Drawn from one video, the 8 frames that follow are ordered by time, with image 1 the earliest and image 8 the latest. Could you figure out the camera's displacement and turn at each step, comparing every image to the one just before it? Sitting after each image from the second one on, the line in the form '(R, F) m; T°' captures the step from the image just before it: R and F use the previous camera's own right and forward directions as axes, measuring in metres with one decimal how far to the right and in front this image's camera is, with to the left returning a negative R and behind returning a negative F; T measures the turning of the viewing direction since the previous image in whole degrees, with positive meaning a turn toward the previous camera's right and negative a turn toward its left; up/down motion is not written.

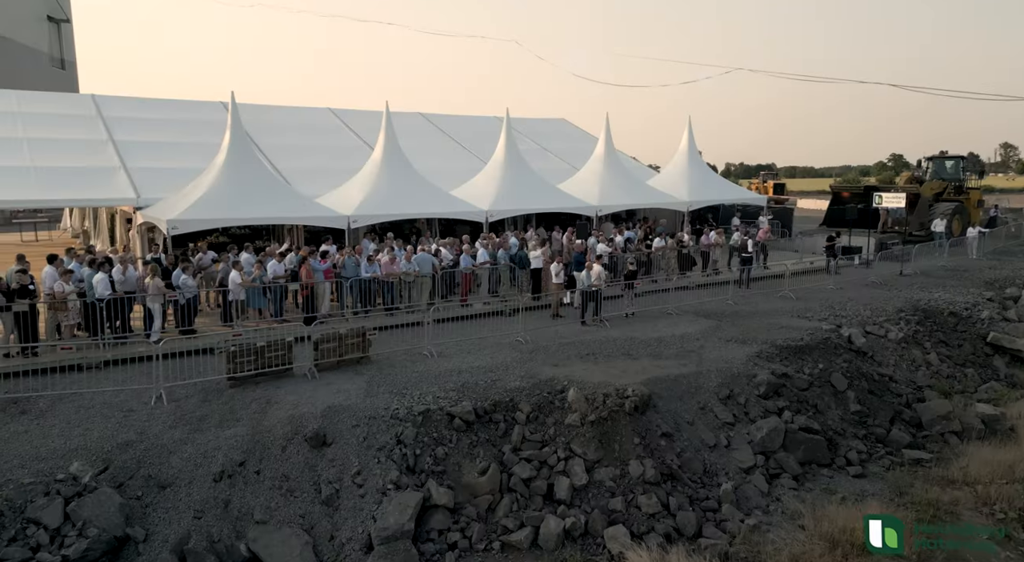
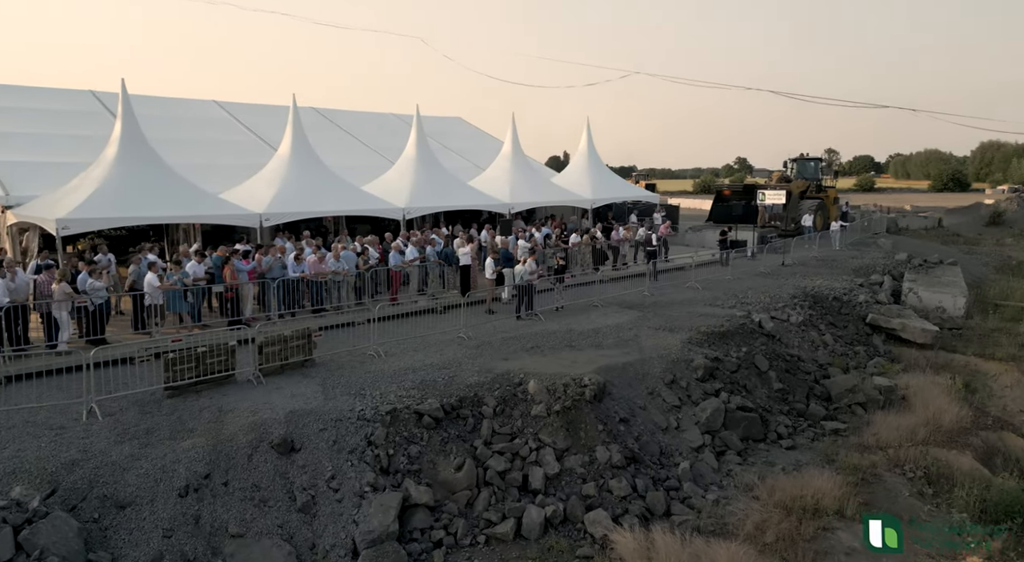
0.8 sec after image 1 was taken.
(-1.0, +0.1) m; +10°
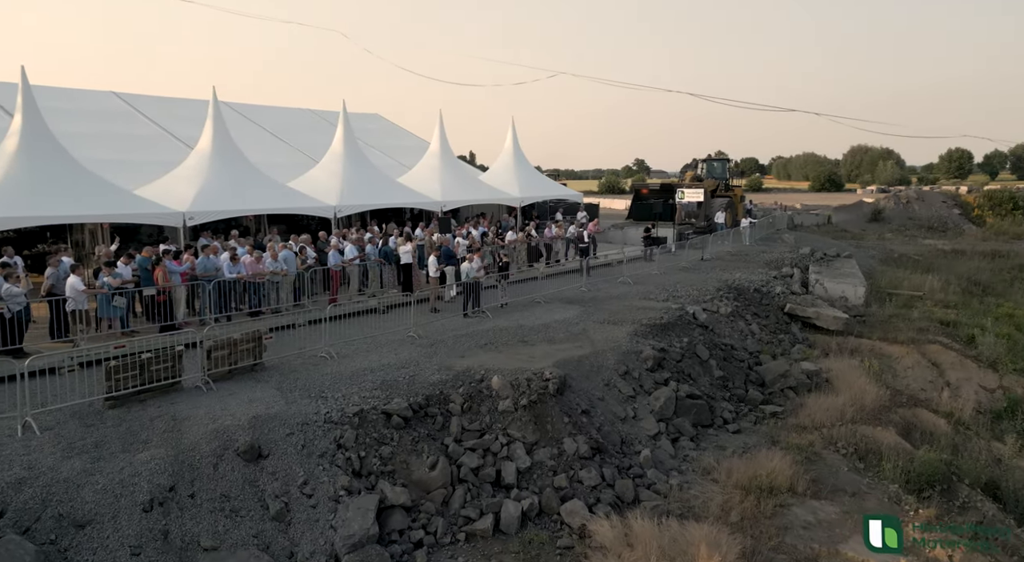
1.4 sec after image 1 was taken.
(-0.7, +0.1) m; +7°
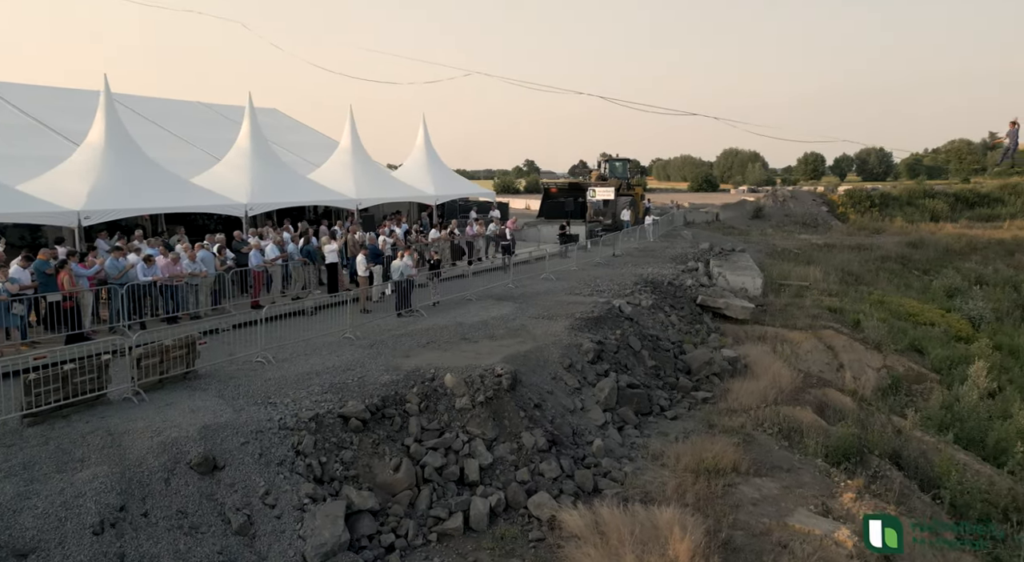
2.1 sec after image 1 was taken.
(-0.7, +0.1) m; +9°
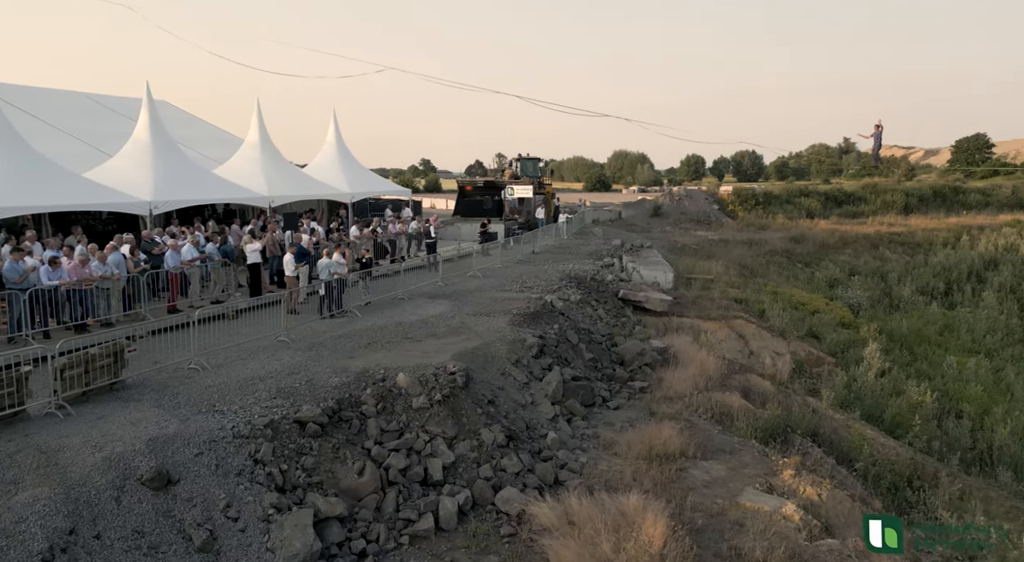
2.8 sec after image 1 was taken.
(-0.6, +0.1) m; +8°
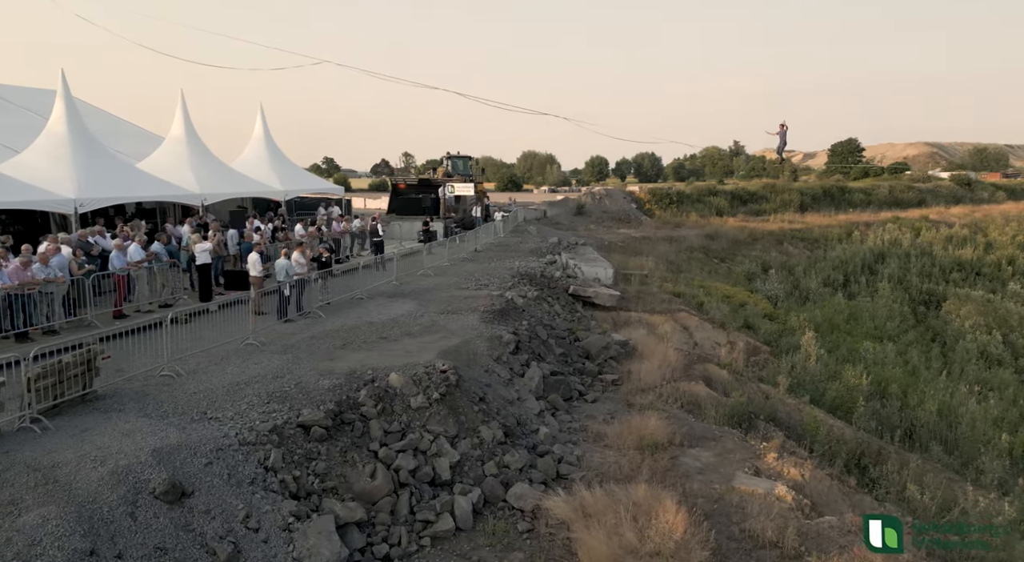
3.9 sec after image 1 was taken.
(-0.9, +0.1) m; +7°
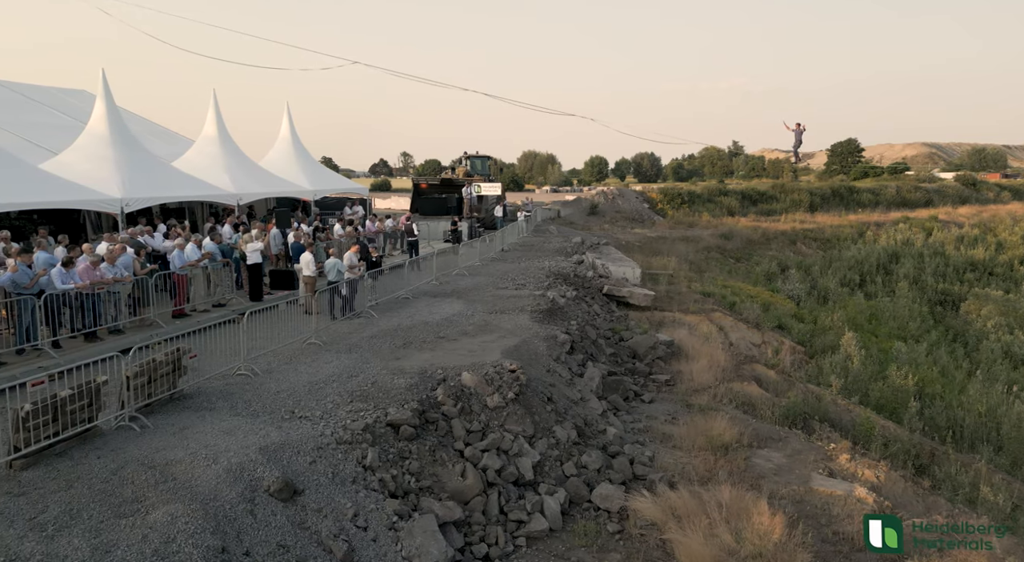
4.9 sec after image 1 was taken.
(-0.8, 0.0) m; -1°
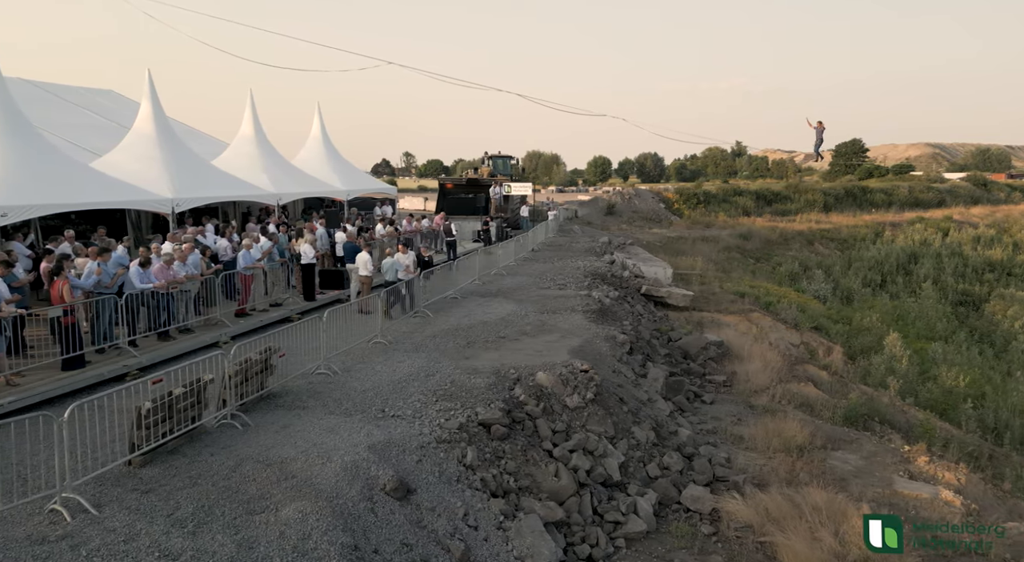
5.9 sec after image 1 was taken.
(-0.8, 0.0) m; -1°
